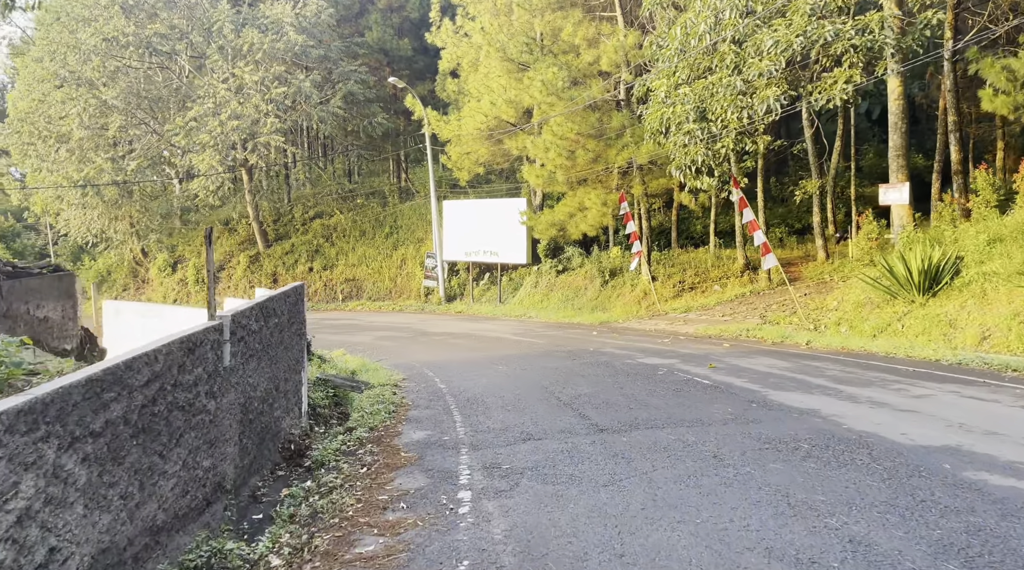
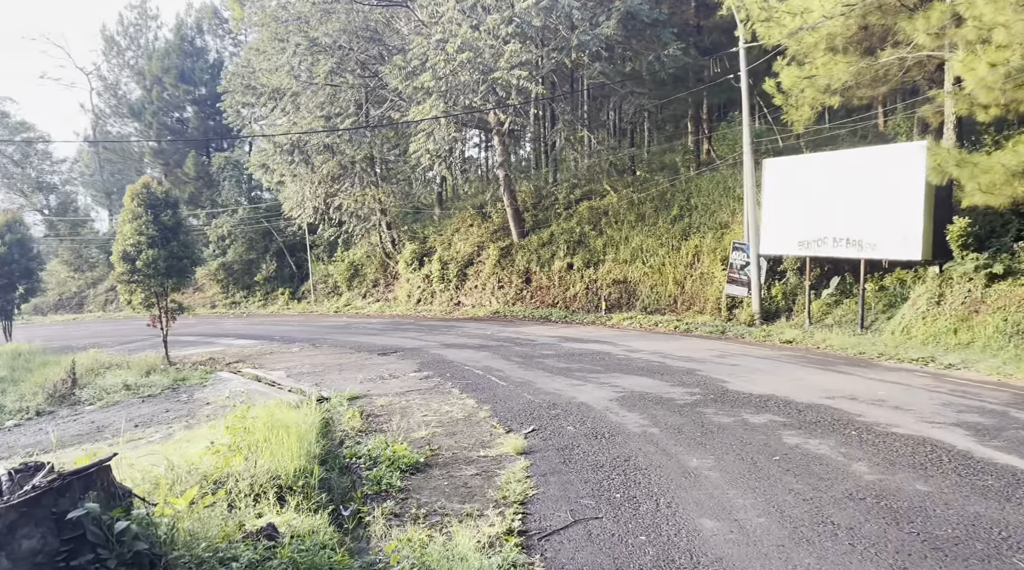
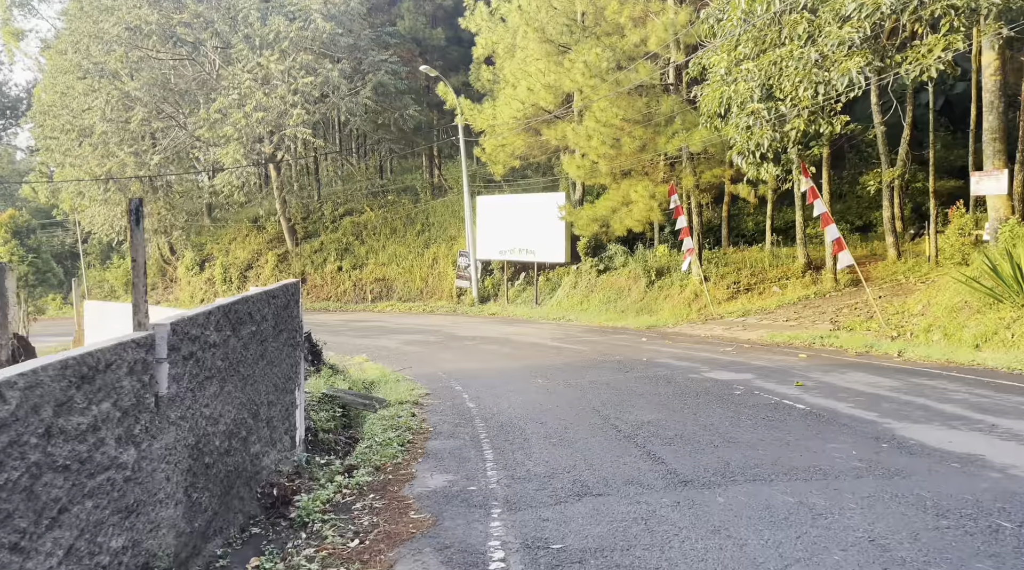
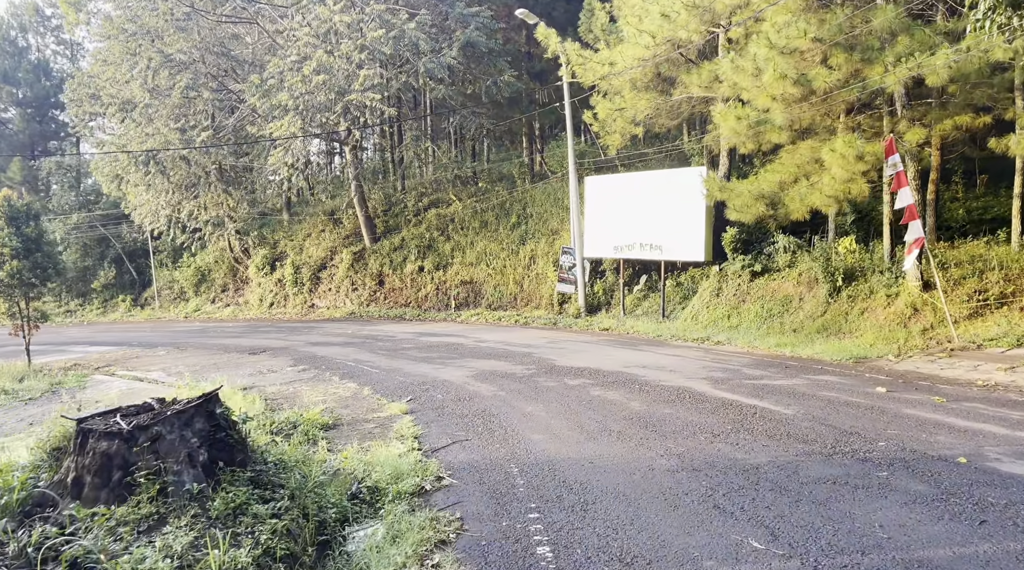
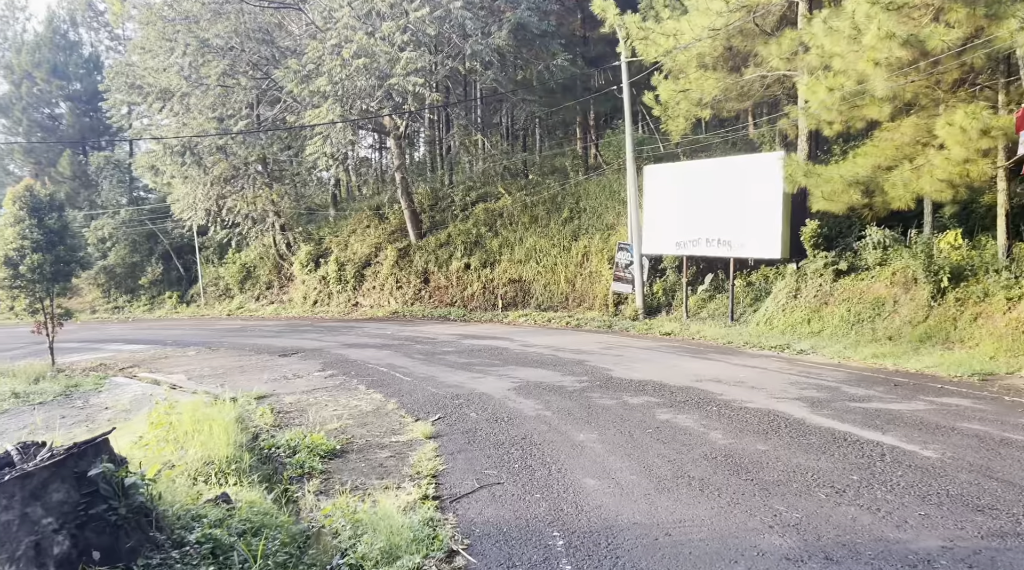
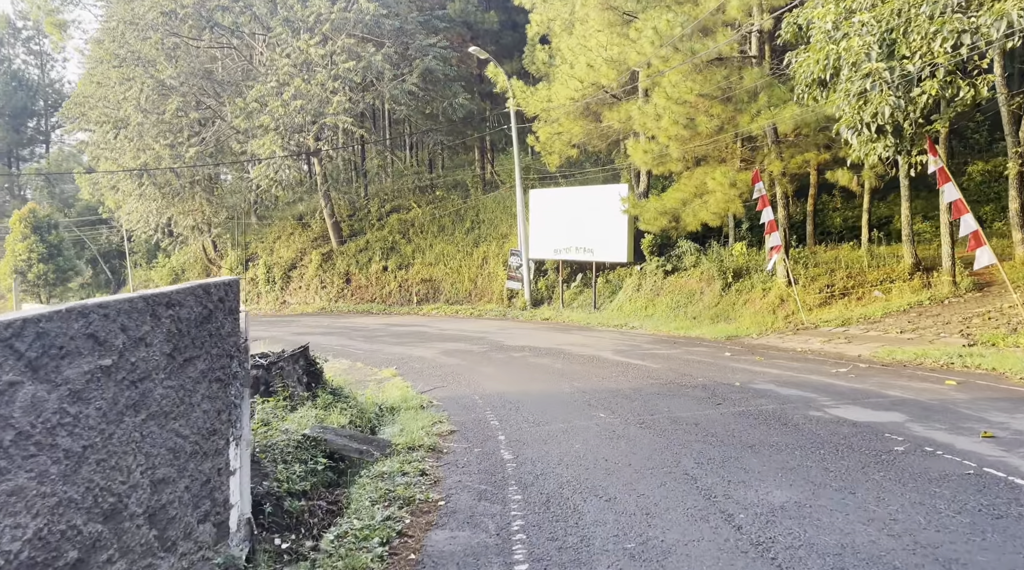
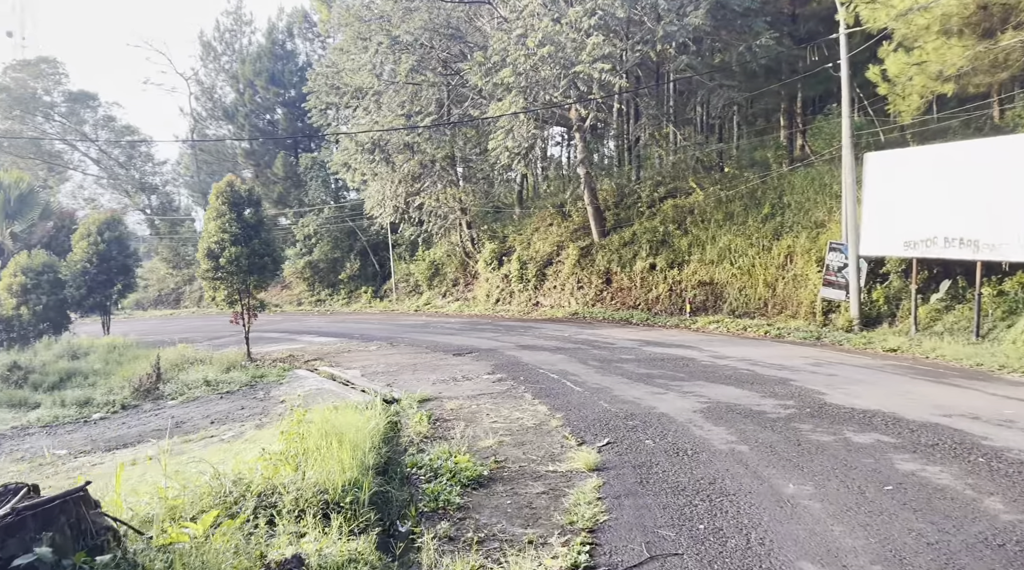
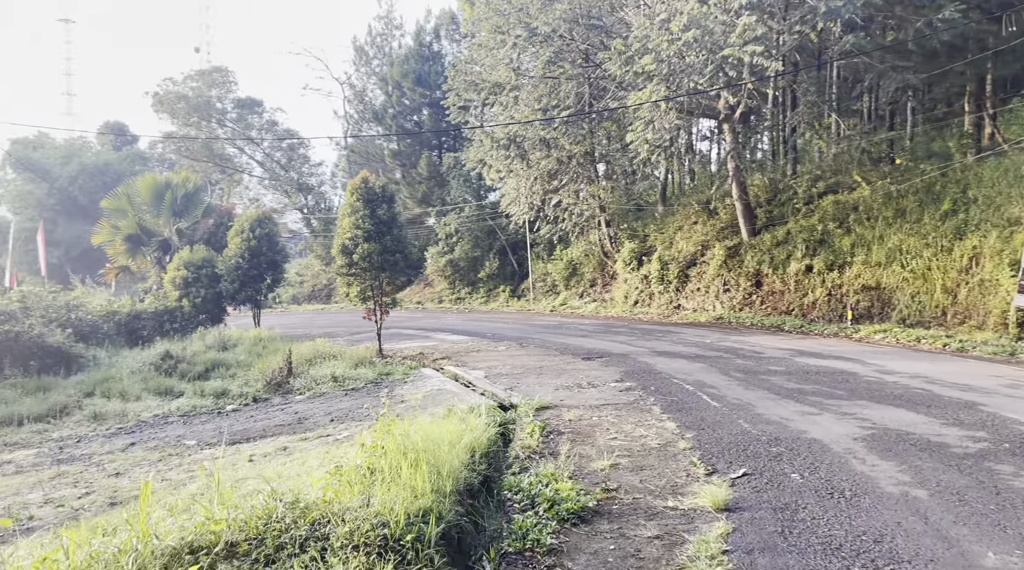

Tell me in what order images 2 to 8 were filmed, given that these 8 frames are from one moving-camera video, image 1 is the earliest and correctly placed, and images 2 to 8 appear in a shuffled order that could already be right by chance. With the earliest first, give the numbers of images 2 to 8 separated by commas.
3, 6, 4, 5, 2, 7, 8
